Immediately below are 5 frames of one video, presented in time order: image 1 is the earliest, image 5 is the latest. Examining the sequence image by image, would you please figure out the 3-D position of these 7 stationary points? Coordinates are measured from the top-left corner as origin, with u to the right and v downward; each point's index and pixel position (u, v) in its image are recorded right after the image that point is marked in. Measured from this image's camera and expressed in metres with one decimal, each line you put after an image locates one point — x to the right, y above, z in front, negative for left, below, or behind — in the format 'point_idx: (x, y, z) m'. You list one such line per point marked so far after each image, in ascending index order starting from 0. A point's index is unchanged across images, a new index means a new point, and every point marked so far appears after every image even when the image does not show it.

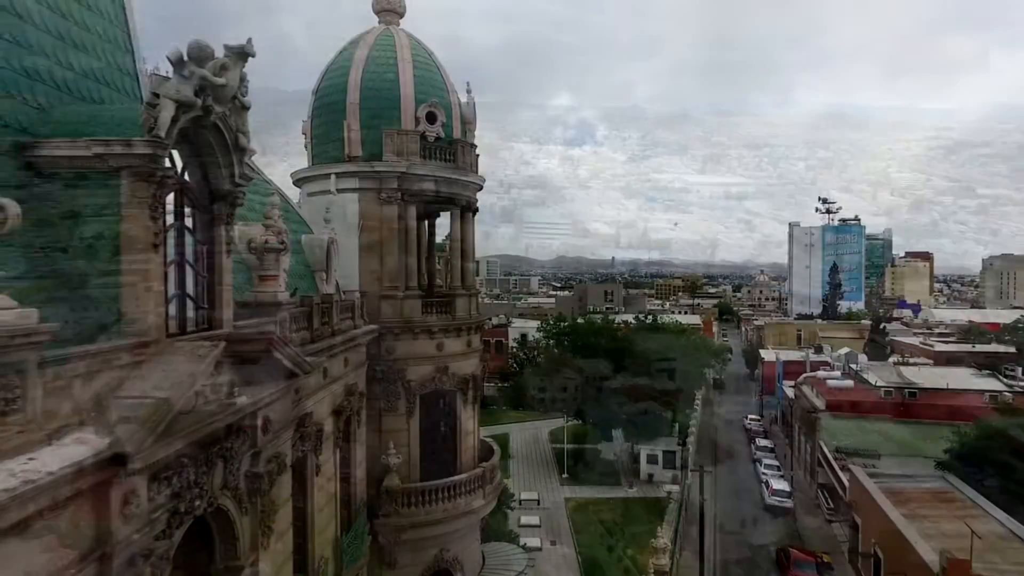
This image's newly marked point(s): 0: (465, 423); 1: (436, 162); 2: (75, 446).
0: (-1.6, -4.4, +19.8) m
1: (-2.4, +3.9, +18.8) m
2: (-3.4, -1.2, +4.7) m
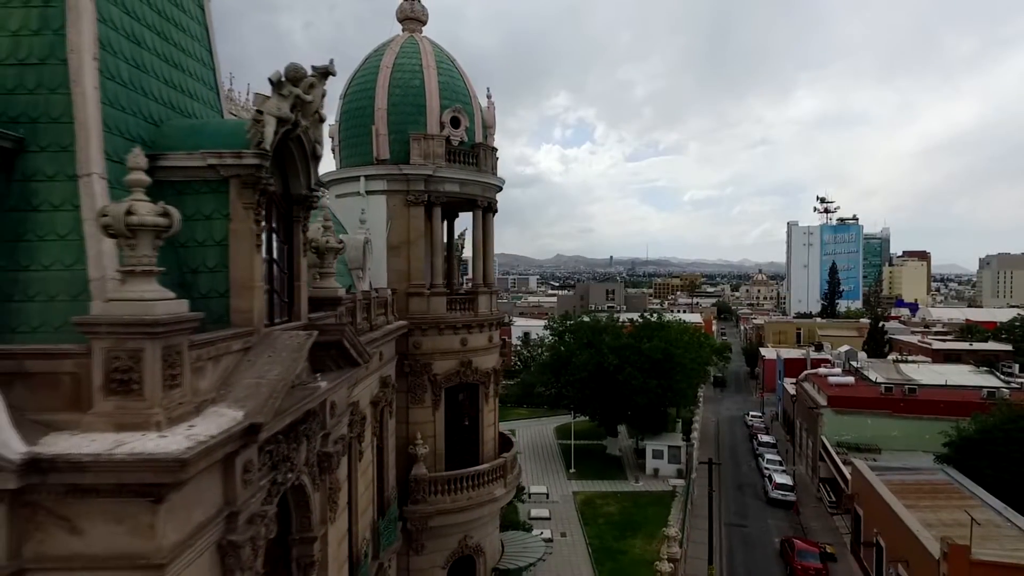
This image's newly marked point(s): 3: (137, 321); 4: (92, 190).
0: (-0.9, -4.3, +20.7) m
1: (-1.7, +4.0, +19.6) m
2: (-2.7, -1.2, +5.5) m
3: (-3.1, -0.3, +5.0) m
4: (-4.1, +1.0, +6.0) m
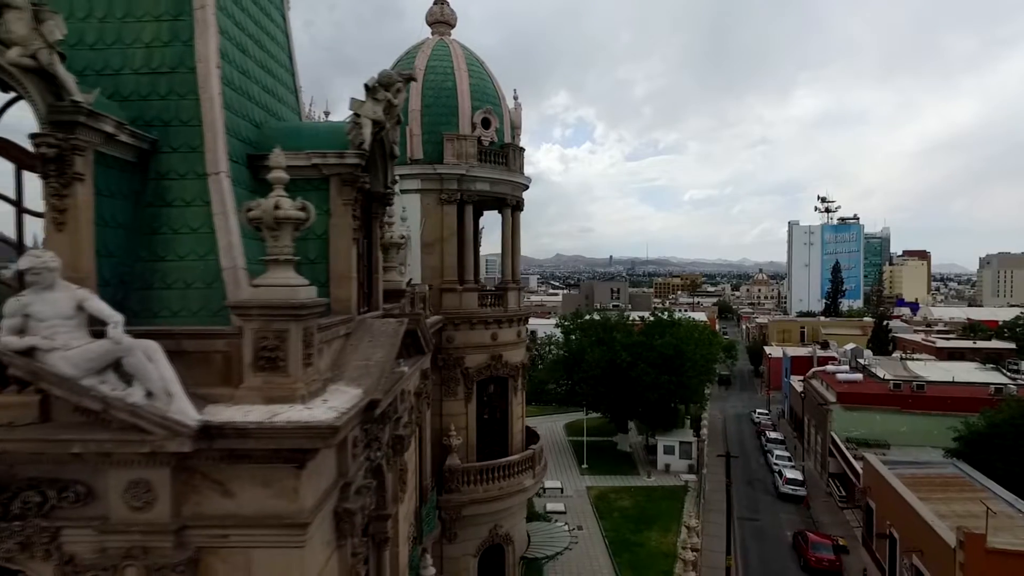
0: (+0.1, -4.2, +21.3) m
1: (-0.7, +4.1, +20.2) m
2: (-1.7, -1.1, +6.1) m
3: (-2.1, -0.2, +5.5) m
4: (-3.1, +1.1, +6.5) m
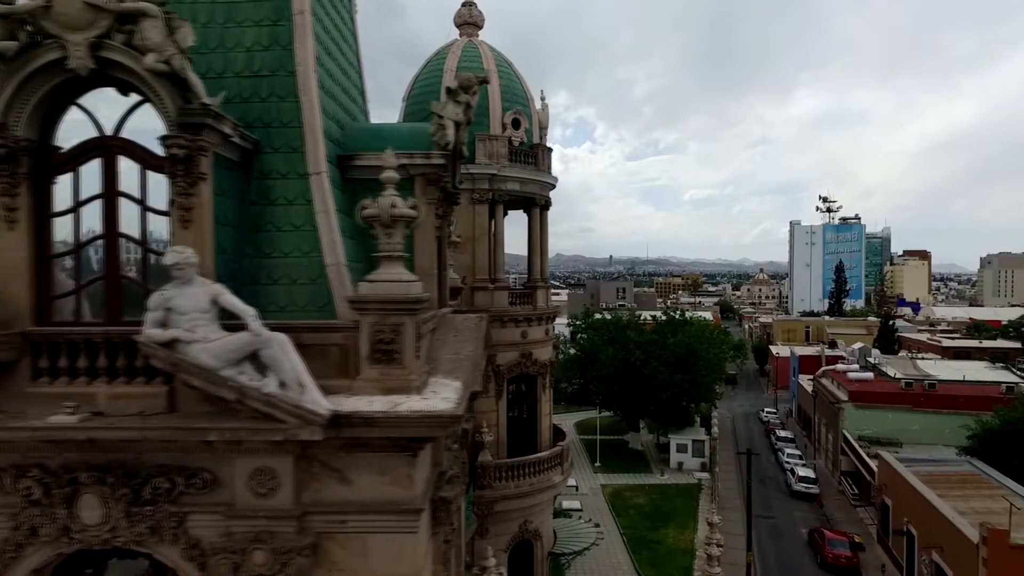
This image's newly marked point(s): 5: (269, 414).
0: (+1.1, -4.1, +21.5) m
1: (+0.3, +4.1, +20.4) m
2: (-0.7, -1.0, +6.3) m
3: (-1.1, -0.1, +5.8) m
4: (-2.1, +1.1, +6.8) m
5: (-2.1, -1.1, +5.3) m
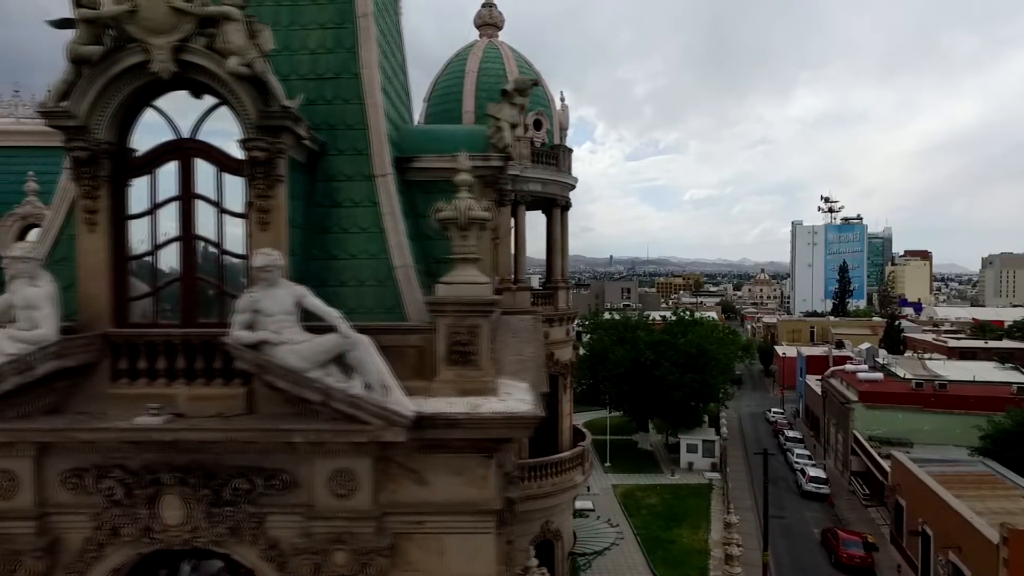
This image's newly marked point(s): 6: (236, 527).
0: (+1.8, -4.1, +21.5) m
1: (+1.0, +4.1, +20.5) m
2: (0.0, -1.0, +6.4) m
3: (-0.3, -0.1, +5.8) m
4: (-1.4, +1.1, +6.8) m
5: (-1.4, -1.1, +5.3) m
6: (-2.6, -2.2, +5.7) m
